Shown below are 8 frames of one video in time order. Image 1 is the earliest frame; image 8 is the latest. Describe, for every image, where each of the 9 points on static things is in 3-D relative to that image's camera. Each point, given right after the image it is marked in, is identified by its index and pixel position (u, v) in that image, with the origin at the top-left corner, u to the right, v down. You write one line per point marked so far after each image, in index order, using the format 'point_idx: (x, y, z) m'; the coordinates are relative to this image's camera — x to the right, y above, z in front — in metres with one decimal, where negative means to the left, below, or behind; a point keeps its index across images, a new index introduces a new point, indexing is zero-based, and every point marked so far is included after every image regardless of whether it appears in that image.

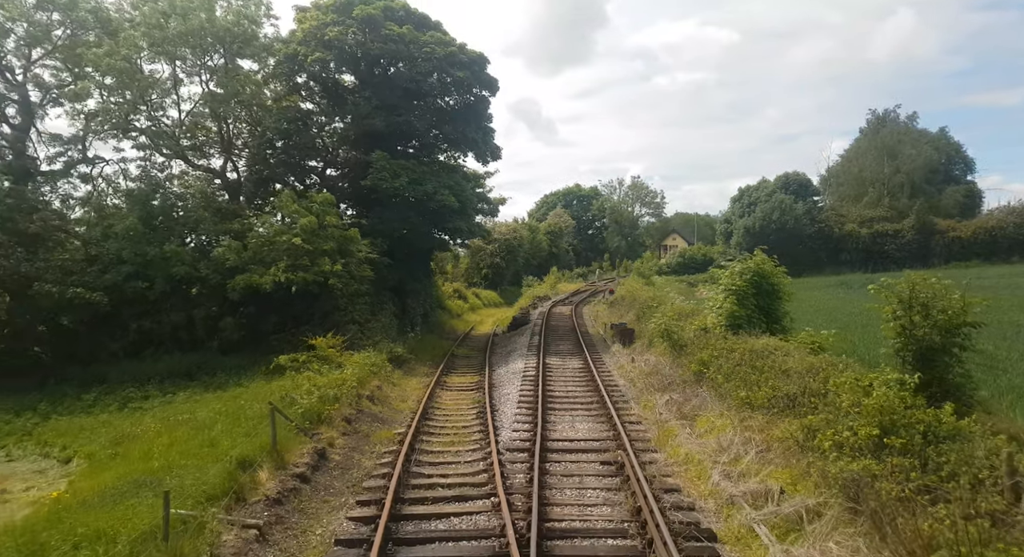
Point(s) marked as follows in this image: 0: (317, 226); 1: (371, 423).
0: (-5.5, +1.4, +20.0) m
1: (-2.6, -2.6, +12.9) m
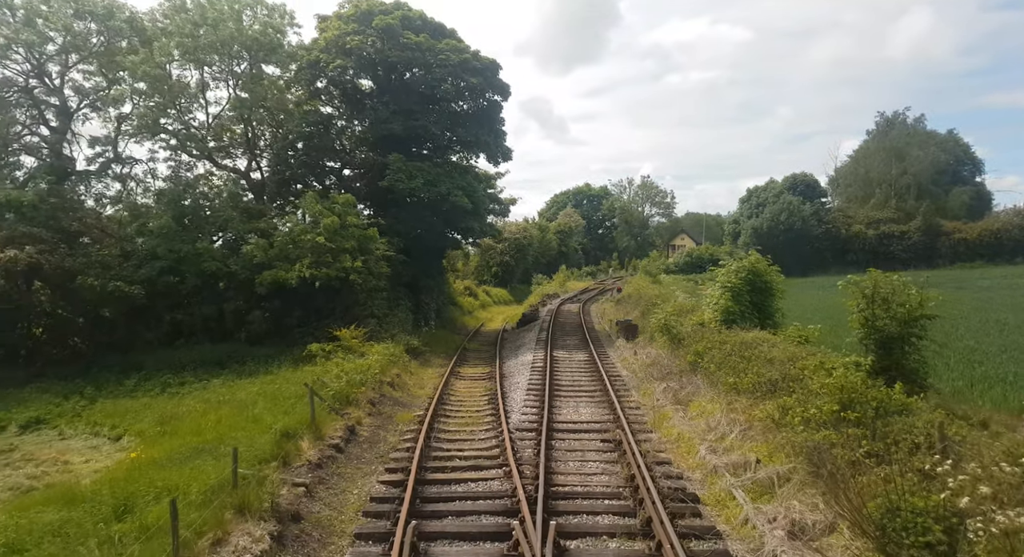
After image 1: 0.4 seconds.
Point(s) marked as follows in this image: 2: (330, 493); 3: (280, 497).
0: (-5.2, +1.6, +21.2) m
1: (-2.4, -2.5, +14.1) m
2: (-2.3, -2.6, +8.7) m
3: (-2.5, -2.4, +7.7) m
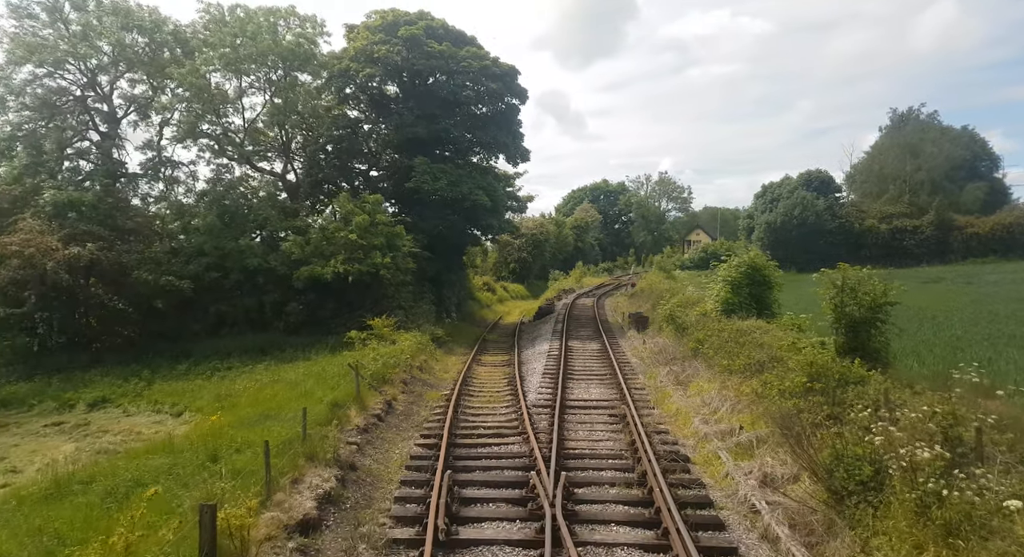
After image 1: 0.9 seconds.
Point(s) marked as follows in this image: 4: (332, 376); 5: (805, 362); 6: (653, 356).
0: (-4.6, +1.7, +22.9) m
1: (-2.0, -2.4, +15.7) m
2: (-2.0, -2.5, +10.3) m
3: (-2.3, -2.3, +9.3) m
4: (-3.6, -2.0, +13.9) m
5: (+4.2, -1.2, +10.1) m
6: (+3.6, -2.0, +17.7) m
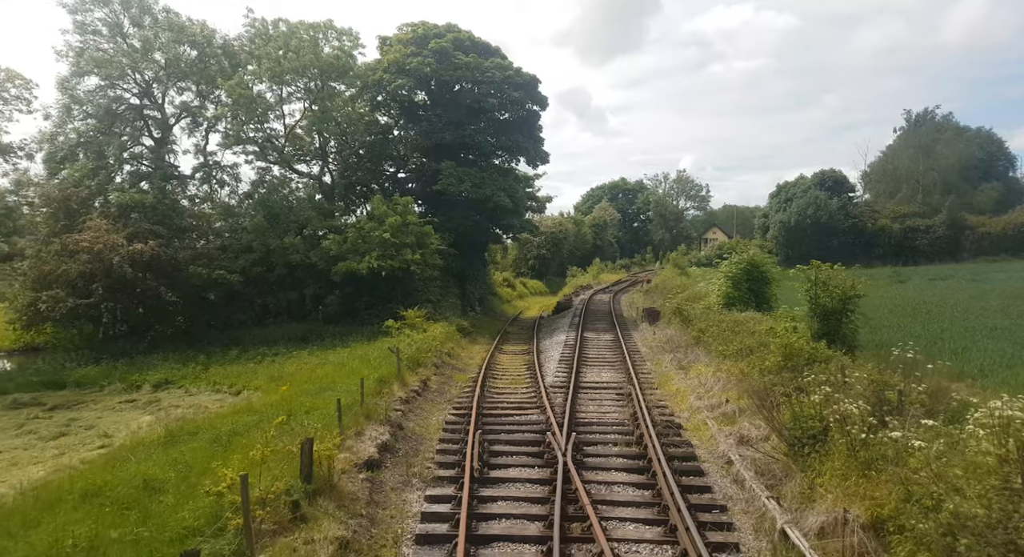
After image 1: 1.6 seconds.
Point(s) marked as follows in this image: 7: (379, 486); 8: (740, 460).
0: (-3.9, +1.9, +24.9) m
1: (-1.6, -2.3, +17.6) m
2: (-1.7, -2.4, +12.2) m
3: (-2.0, -2.2, +11.3) m
4: (-3.1, -1.8, +15.9) m
5: (+4.5, -1.1, +11.9) m
6: (+4.1, -1.9, +19.5) m
7: (-1.6, -2.6, +8.6) m
8: (+3.1, -2.5, +9.6) m
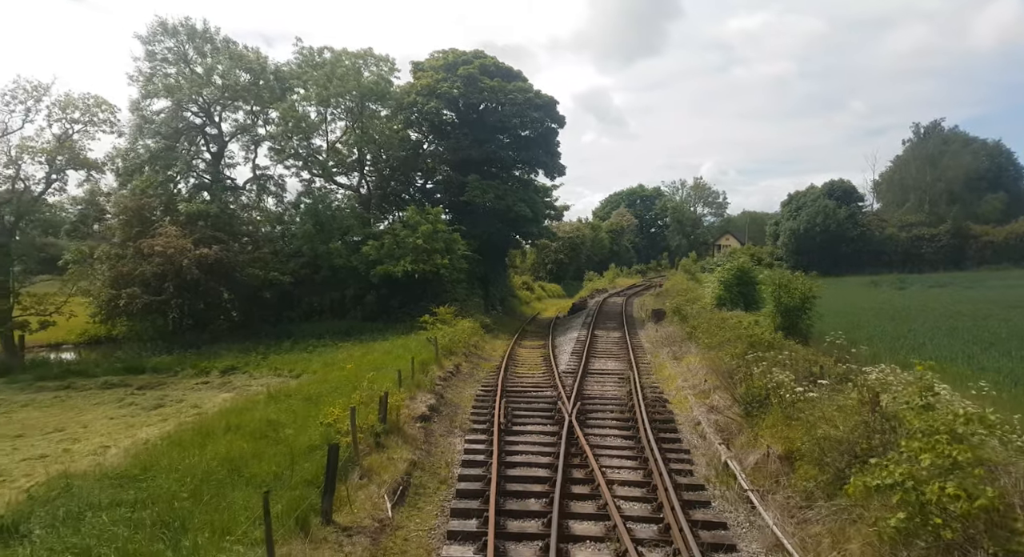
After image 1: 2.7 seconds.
0: (-3.2, +1.8, +27.9) m
1: (-1.0, -2.3, +20.6) m
2: (-1.3, -2.4, +15.2) m
3: (-1.6, -2.2, +14.2) m
4: (-2.6, -1.9, +18.9) m
5: (+4.9, -1.2, +14.7) m
6: (+4.7, -2.0, +22.3) m
7: (-1.3, -2.6, +11.5) m
8: (+3.4, -2.5, +12.4) m
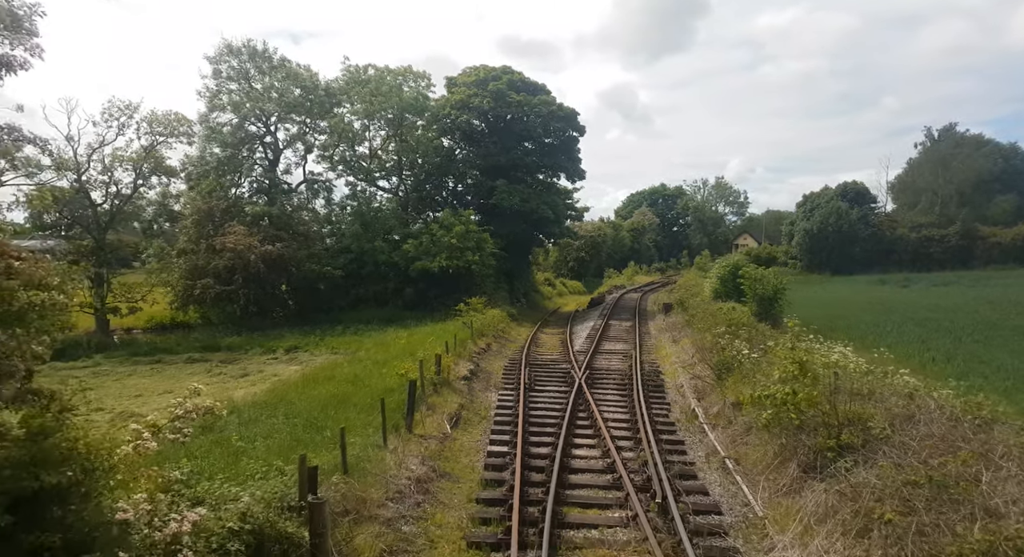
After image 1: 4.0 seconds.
0: (-2.1, +2.1, +31.5) m
1: (-0.2, -2.1, +24.1) m
2: (-0.7, -2.2, +18.7) m
3: (-1.1, -2.0, +17.8) m
4: (-1.9, -1.7, +22.5) m
5: (+5.5, -1.0, +18.0) m
6: (+5.5, -1.8, +25.6) m
7: (-0.8, -2.4, +15.1) m
8: (+3.9, -2.4, +15.8) m
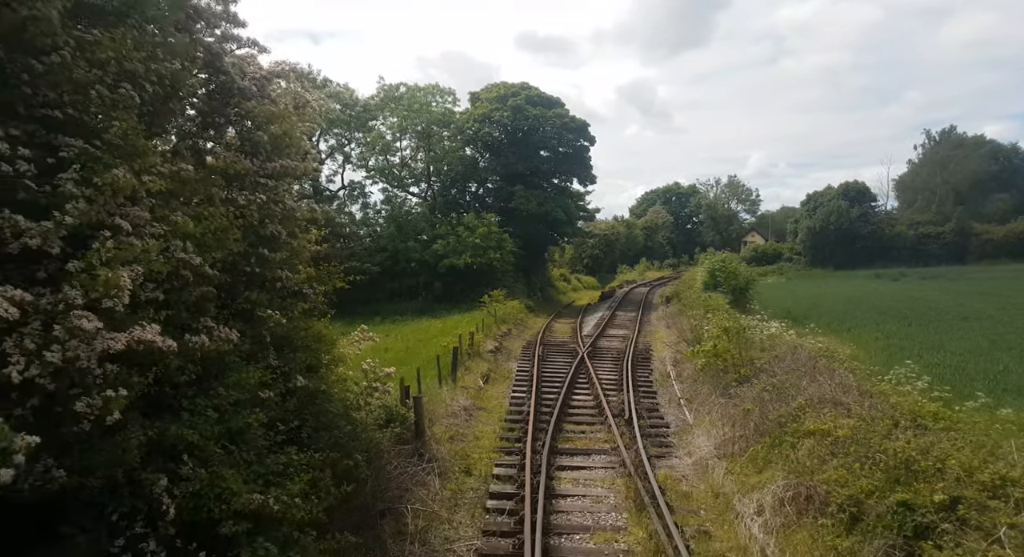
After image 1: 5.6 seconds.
0: (-1.3, +2.3, +35.6) m
1: (+0.4, -1.9, +28.2) m
2: (-0.1, -2.1, +22.8) m
3: (-0.5, -1.8, +21.9) m
4: (-1.3, -1.5, +26.6) m
5: (+6.0, -0.8, +21.9) m
6: (+6.3, -1.6, +29.5) m
7: (-0.4, -2.2, +19.2) m
8: (+4.4, -2.2, +19.8) m
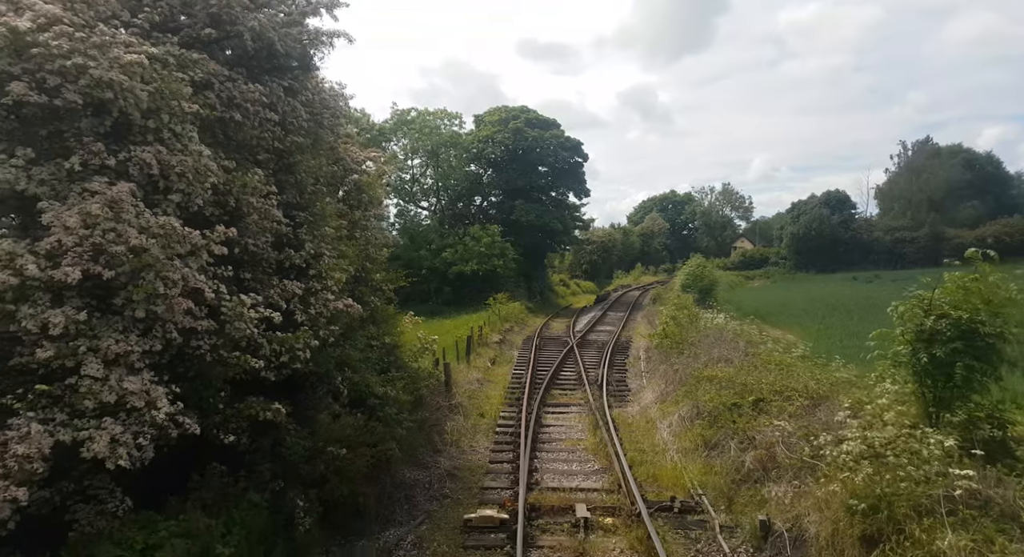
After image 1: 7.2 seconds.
0: (-1.2, +2.0, +39.9) m
1: (+0.5, -2.1, +32.4) m
2: (0.0, -2.2, +27.0) m
3: (-0.5, -2.0, +26.1) m
4: (-1.2, -1.7, +30.8) m
5: (+6.1, -0.9, +26.1) m
6: (+6.3, -1.7, +33.8) m
7: (-0.3, -2.3, +23.4) m
8: (+4.5, -2.3, +24.0) m
